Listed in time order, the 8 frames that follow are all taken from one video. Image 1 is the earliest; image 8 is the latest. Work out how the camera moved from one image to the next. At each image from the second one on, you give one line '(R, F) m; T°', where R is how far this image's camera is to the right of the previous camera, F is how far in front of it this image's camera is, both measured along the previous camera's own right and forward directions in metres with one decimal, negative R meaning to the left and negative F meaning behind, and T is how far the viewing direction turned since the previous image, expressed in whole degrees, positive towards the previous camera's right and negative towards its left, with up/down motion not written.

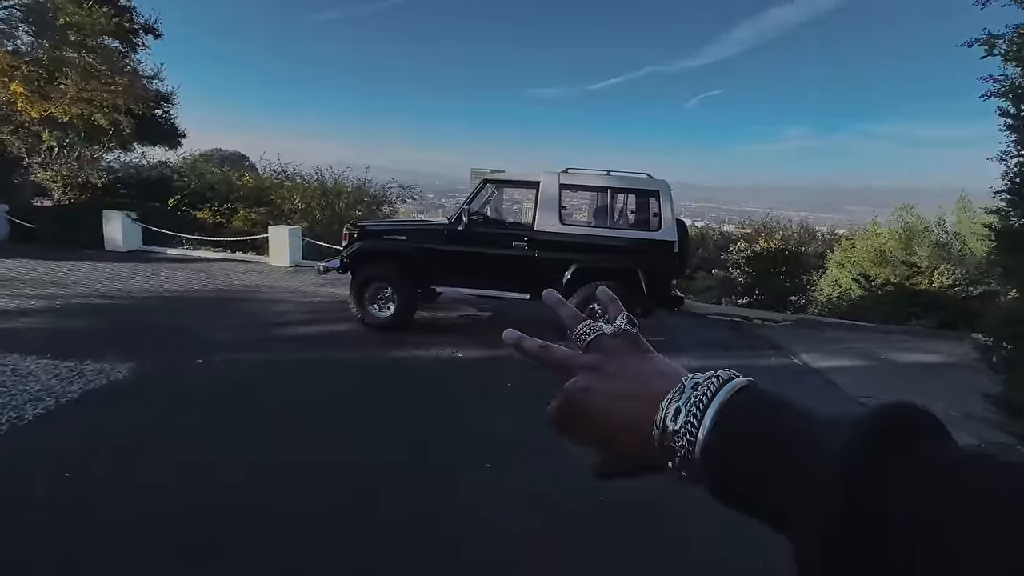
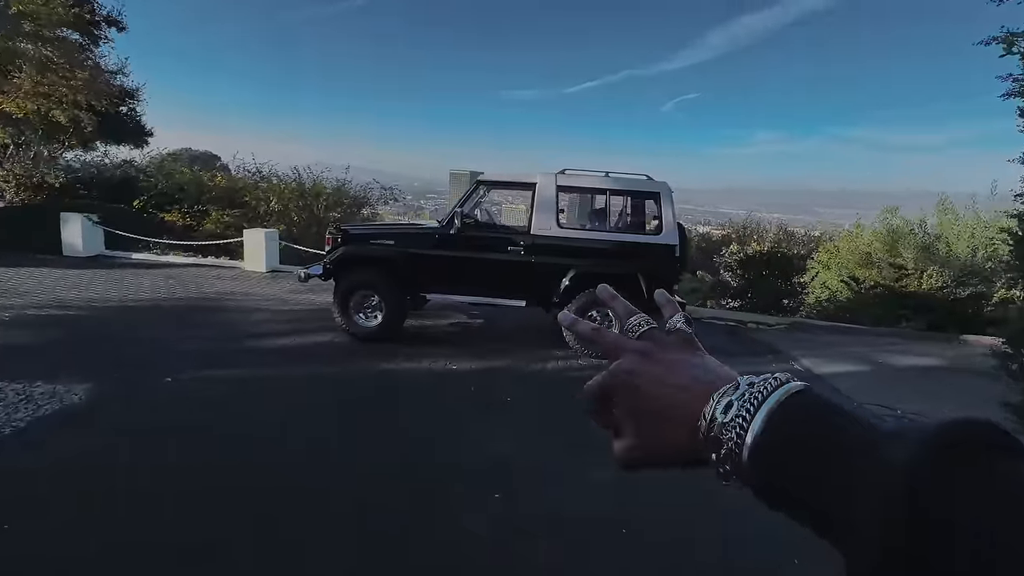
(-0.2, +0.3) m; +3°
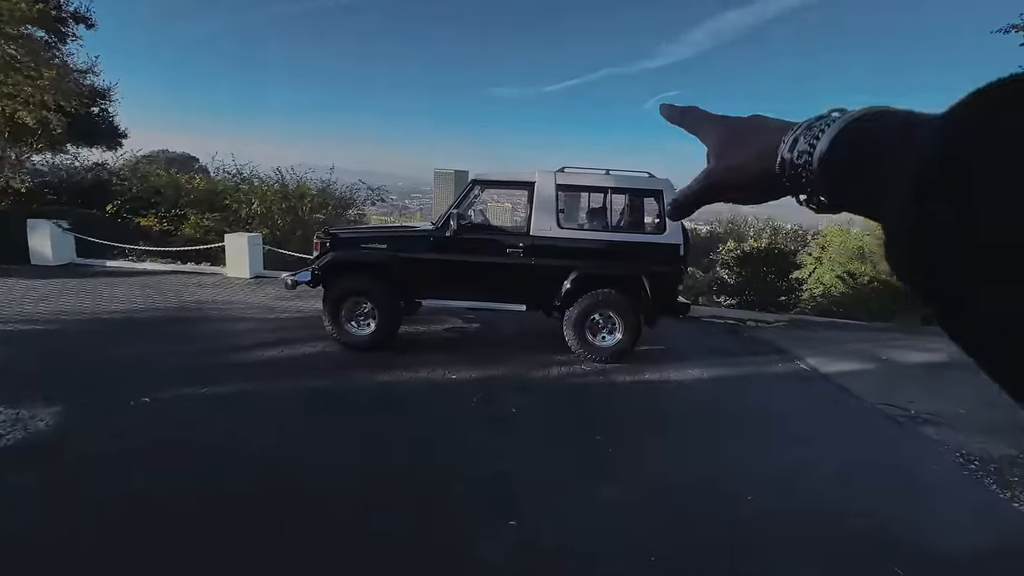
(-0.2, +0.2) m; +2°
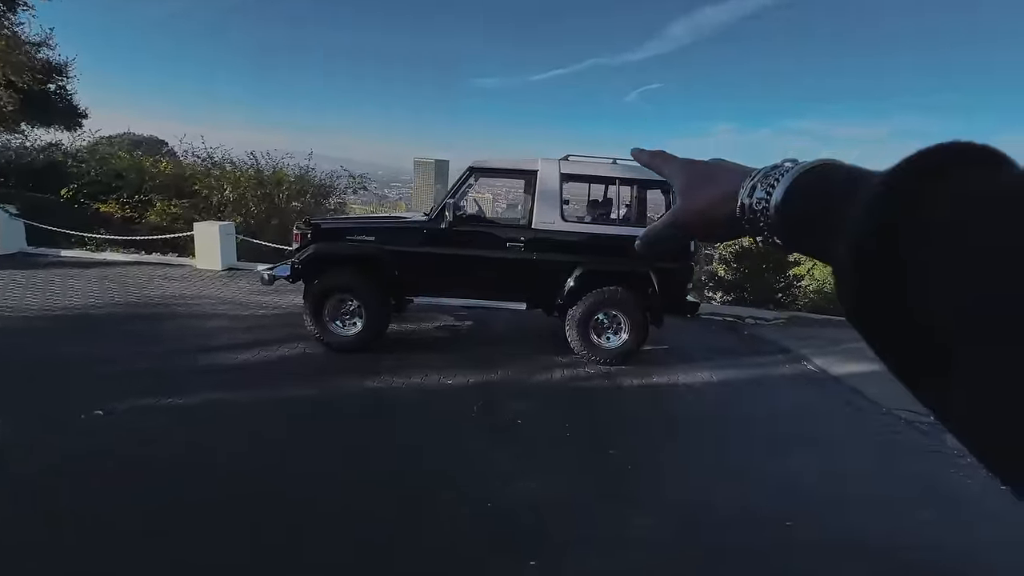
(-0.2, +0.4) m; +2°
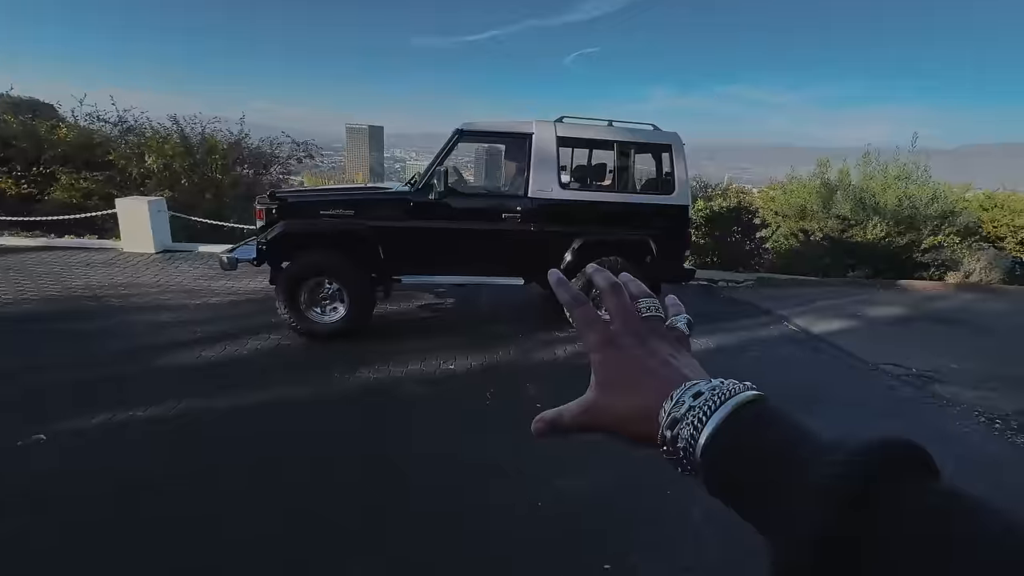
(-0.6, +0.4) m; +7°
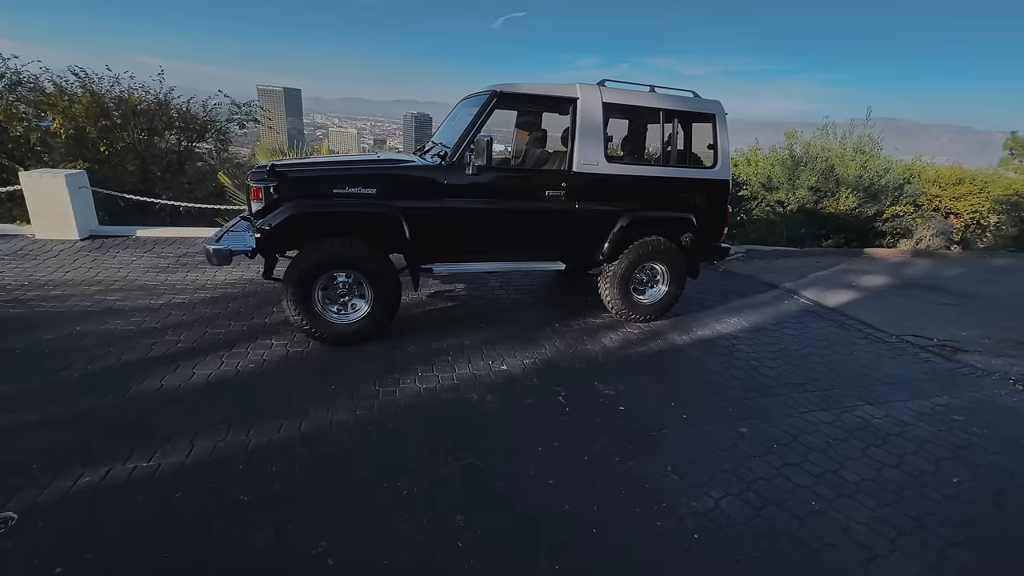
(-1.0, +0.6) m; +8°
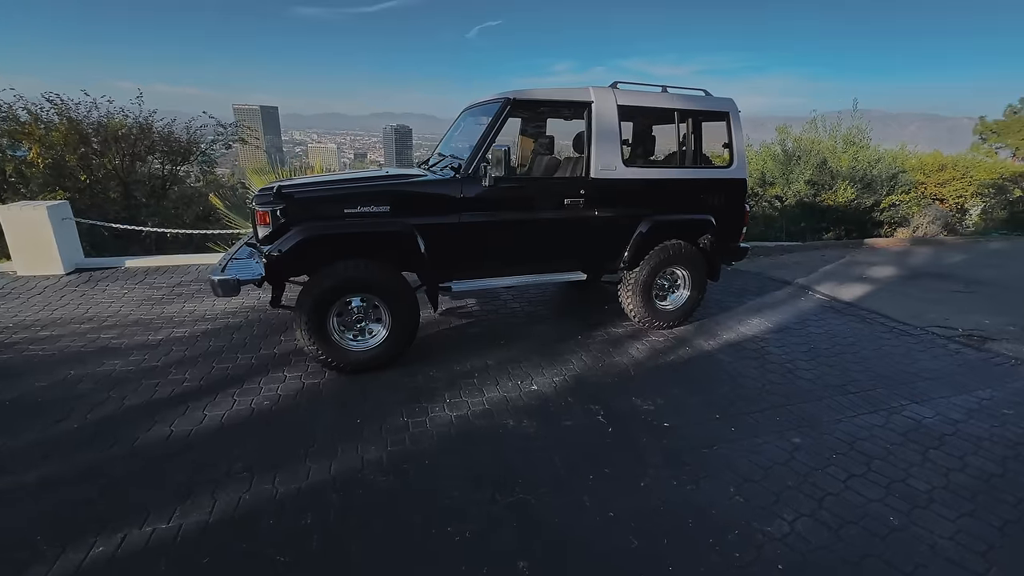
(-0.3, +0.2) m; +1°
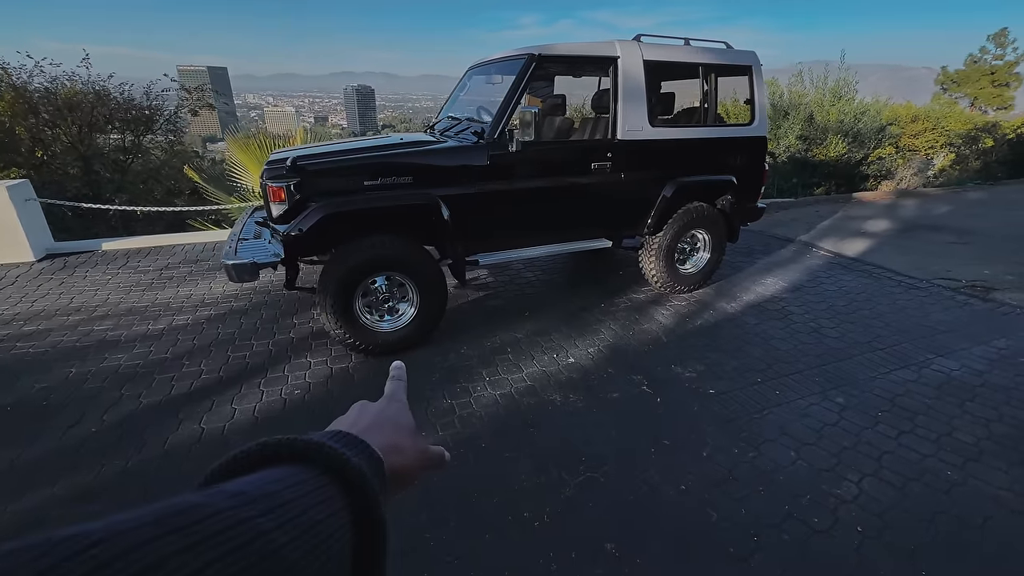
(-0.5, +0.2) m; +3°
